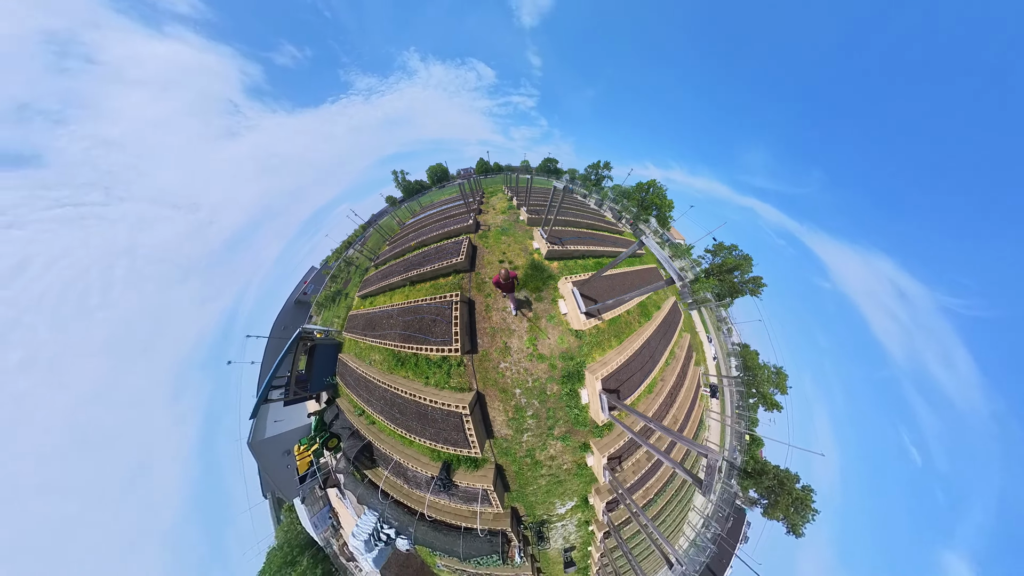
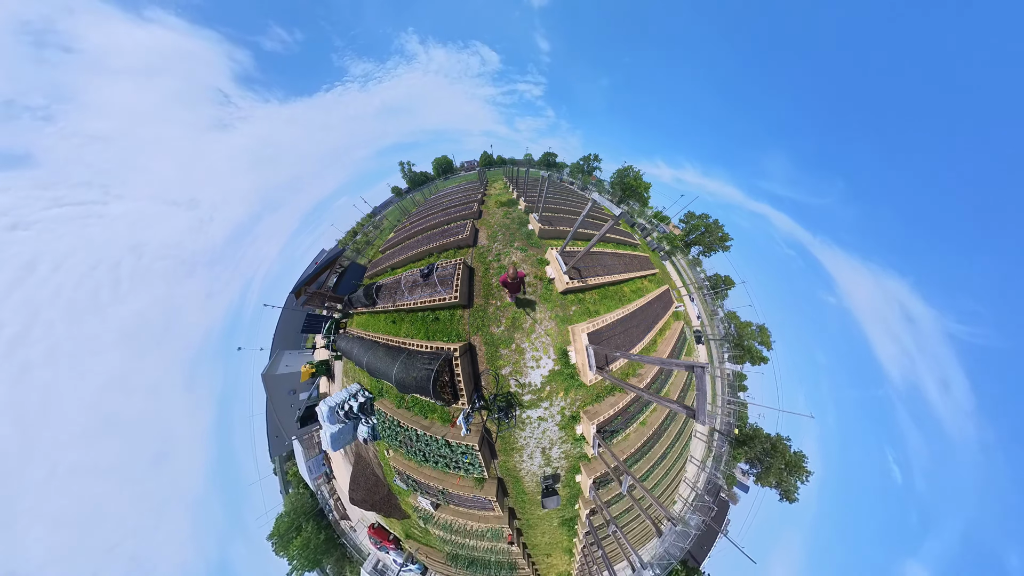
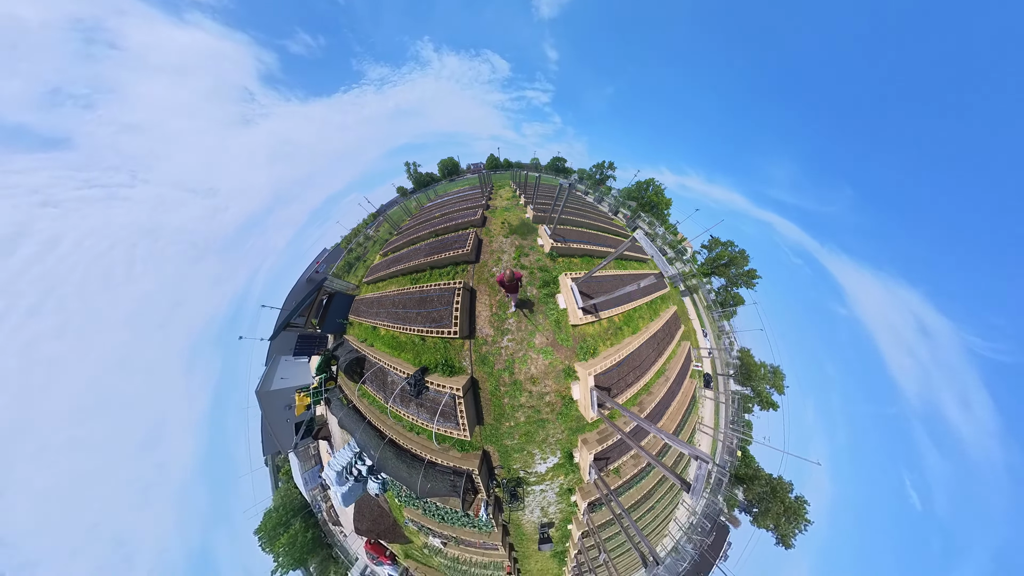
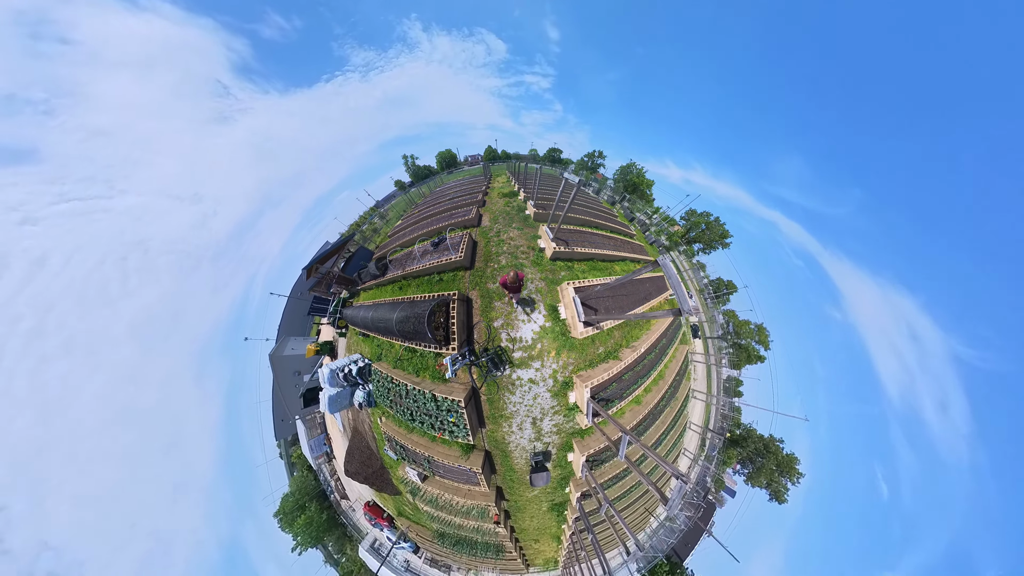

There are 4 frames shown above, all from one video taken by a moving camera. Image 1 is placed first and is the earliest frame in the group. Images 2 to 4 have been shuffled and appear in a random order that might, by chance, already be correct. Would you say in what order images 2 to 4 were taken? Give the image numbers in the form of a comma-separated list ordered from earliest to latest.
3, 2, 4
